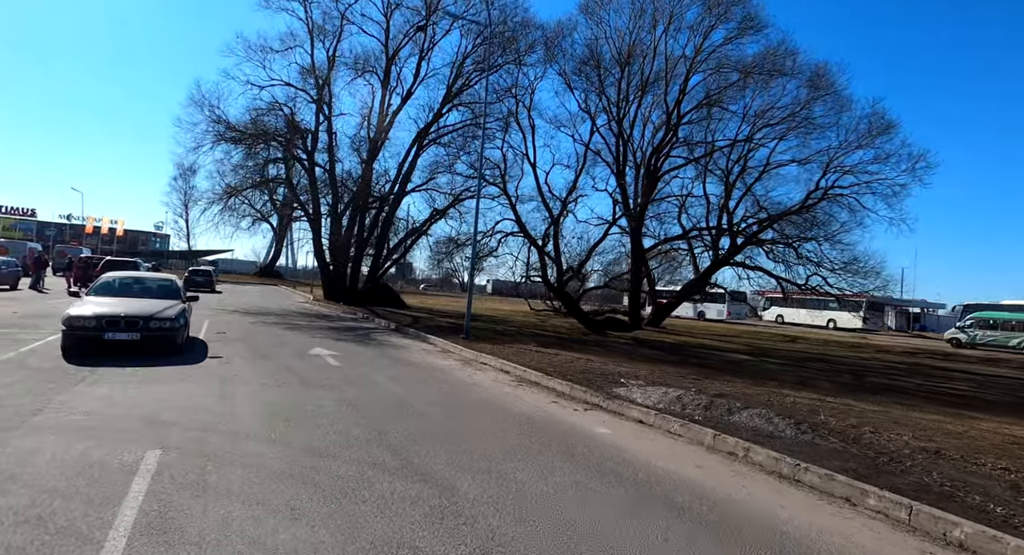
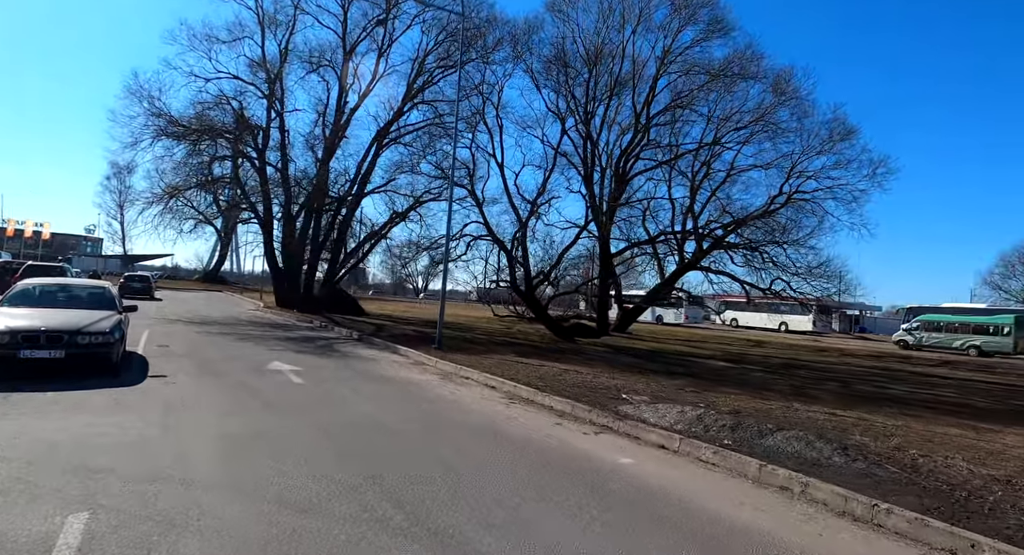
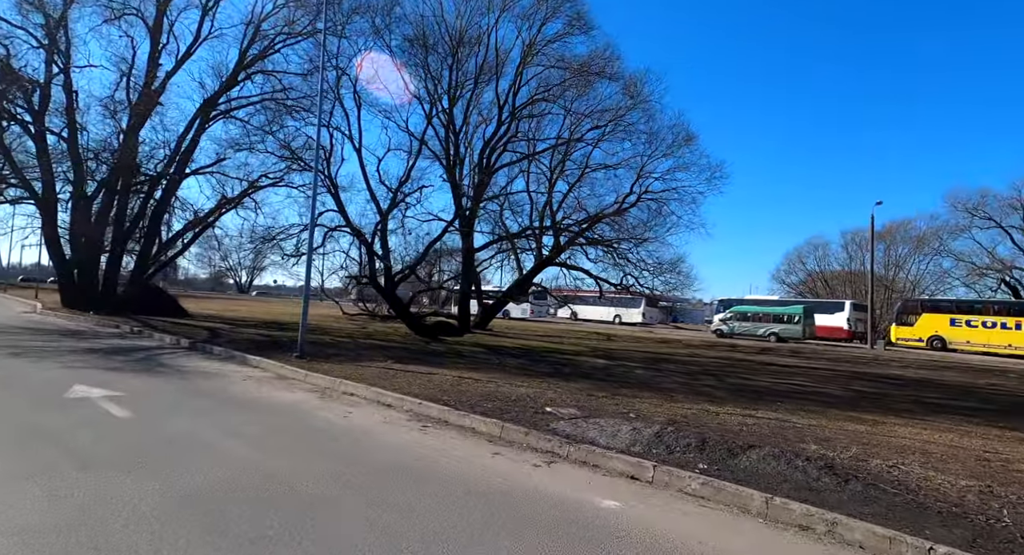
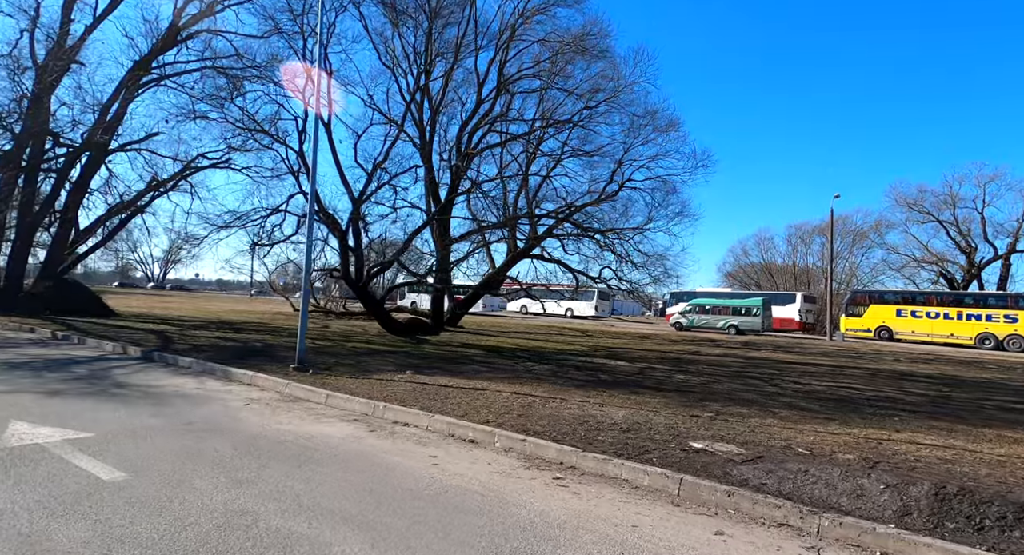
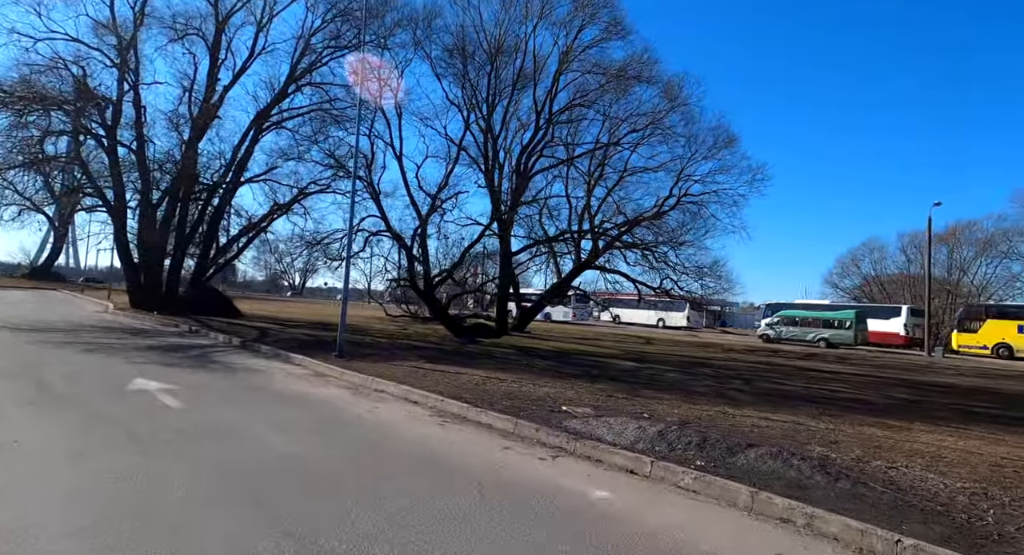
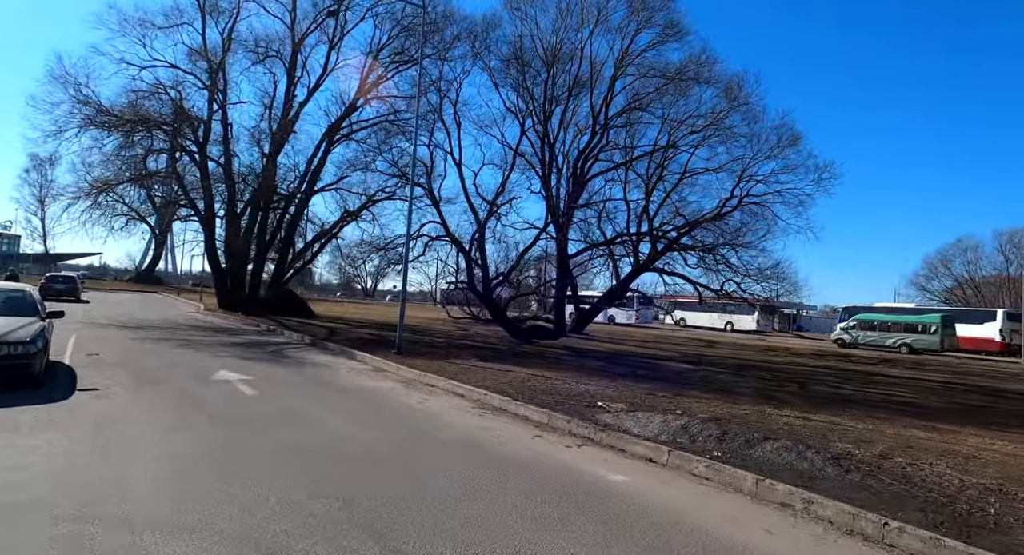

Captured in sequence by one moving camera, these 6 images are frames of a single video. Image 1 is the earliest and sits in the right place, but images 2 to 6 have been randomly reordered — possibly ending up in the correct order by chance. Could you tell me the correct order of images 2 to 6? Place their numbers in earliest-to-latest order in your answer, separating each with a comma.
2, 6, 5, 3, 4
